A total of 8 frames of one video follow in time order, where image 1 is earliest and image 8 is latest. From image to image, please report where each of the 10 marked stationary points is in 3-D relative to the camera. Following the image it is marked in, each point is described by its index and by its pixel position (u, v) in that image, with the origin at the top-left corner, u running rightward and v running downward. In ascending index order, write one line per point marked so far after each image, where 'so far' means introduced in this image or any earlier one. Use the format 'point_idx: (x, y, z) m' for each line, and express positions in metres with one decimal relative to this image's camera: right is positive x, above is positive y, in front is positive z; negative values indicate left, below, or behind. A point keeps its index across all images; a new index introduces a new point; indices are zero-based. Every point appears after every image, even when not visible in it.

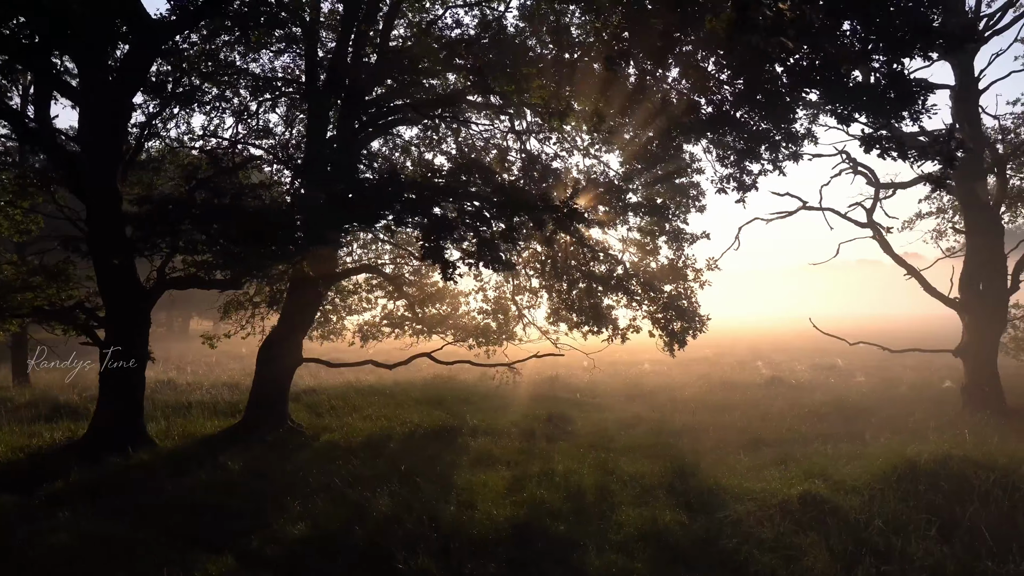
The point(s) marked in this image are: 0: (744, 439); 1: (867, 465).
0: (+2.9, -1.8, +9.3) m
1: (+3.3, -1.6, +6.9) m
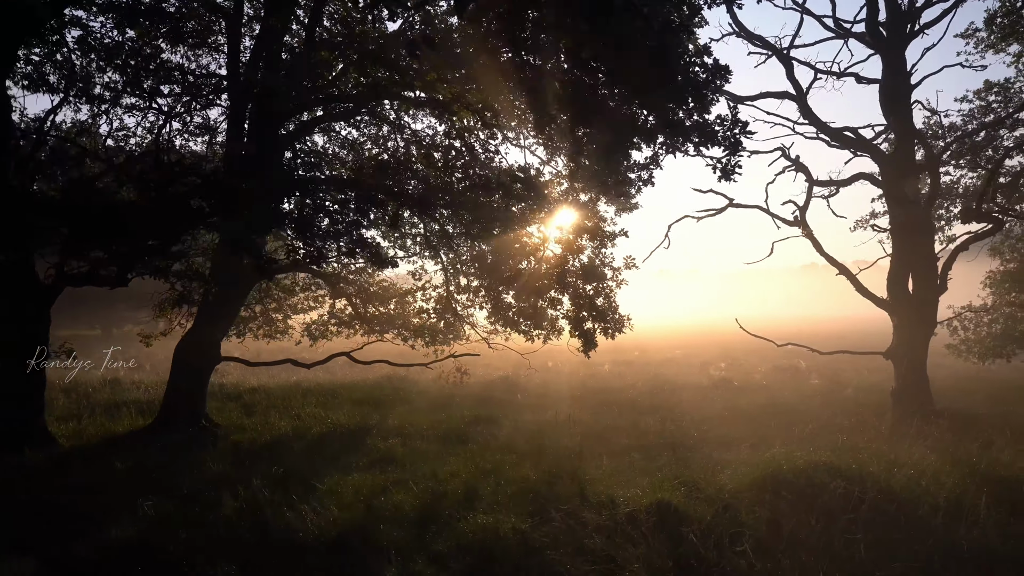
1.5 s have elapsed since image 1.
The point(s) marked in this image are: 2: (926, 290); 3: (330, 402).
0: (+1.6, -1.8, +9.1) m
1: (+2.0, -1.6, +6.6) m
2: (+5.8, 0.0, +10.6) m
3: (-3.4, -2.1, +14.3) m
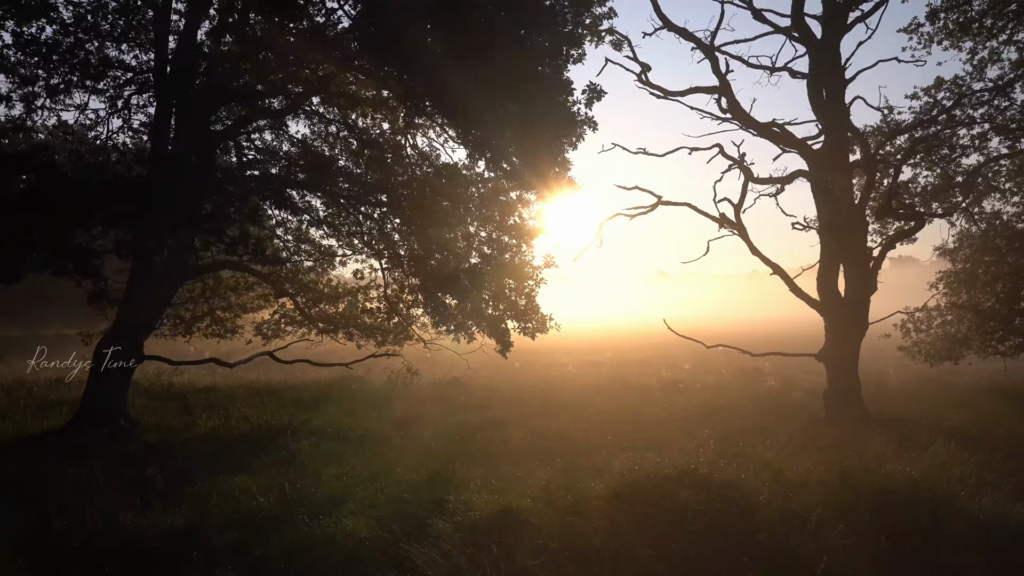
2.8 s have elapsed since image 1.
0: (+0.5, -1.8, +8.8) m
1: (+0.9, -1.5, +6.4) m
2: (+4.7, 0.0, +10.3) m
3: (-4.5, -2.1, +14.1) m
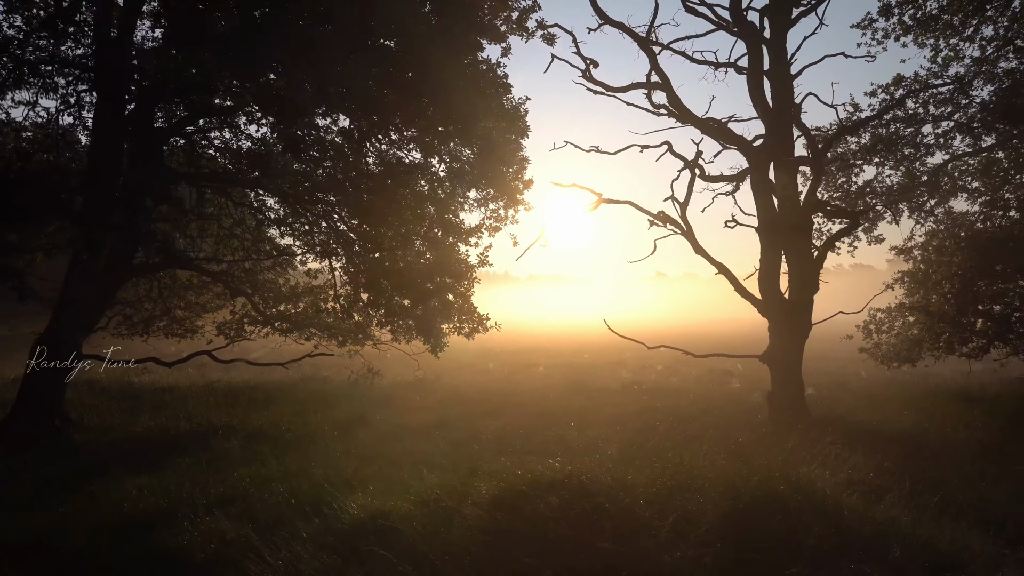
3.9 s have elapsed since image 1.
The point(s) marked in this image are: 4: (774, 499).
0: (-0.4, -1.8, +8.7) m
1: (0.0, -1.5, +6.2) m
2: (+3.9, 0.0, +10.1) m
3: (-5.3, -2.1, +13.9) m
4: (+1.8, -1.4, +5.0) m
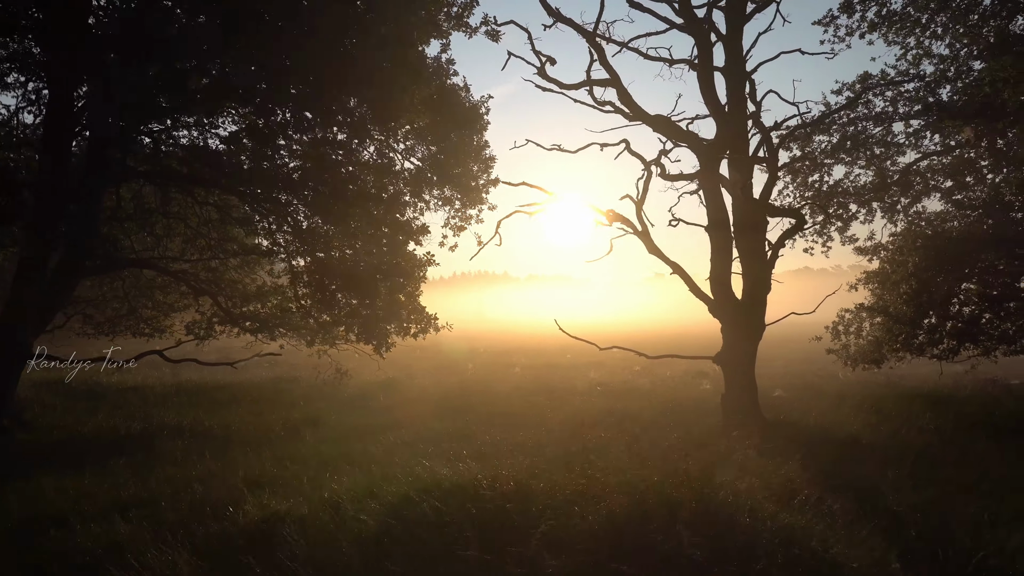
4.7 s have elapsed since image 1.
0: (-1.1, -1.8, +8.5) m
1: (-0.7, -1.5, +6.1) m
2: (+3.2, 0.0, +9.9) m
3: (-6.0, -2.1, +13.8) m
4: (+1.0, -1.4, +4.9) m
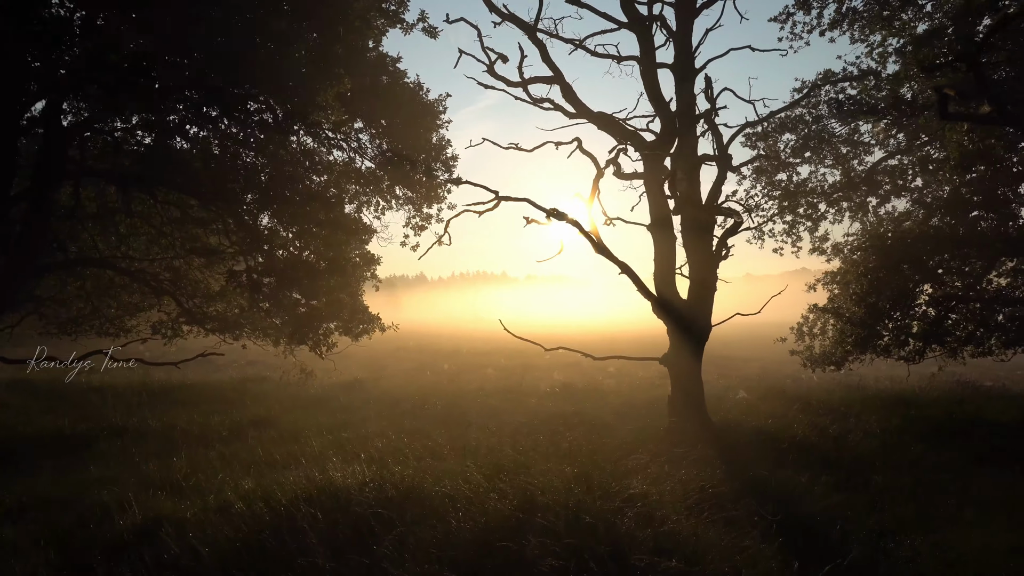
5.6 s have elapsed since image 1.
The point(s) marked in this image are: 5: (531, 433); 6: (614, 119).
0: (-1.8, -1.8, +8.4) m
1: (-1.5, -1.5, +6.0) m
2: (+2.4, 0.0, +9.8) m
3: (-6.7, -2.1, +13.8) m
4: (+0.2, -1.4, +4.7) m
5: (+0.2, -1.8, +9.2) m
6: (+1.3, +2.2, +9.9) m
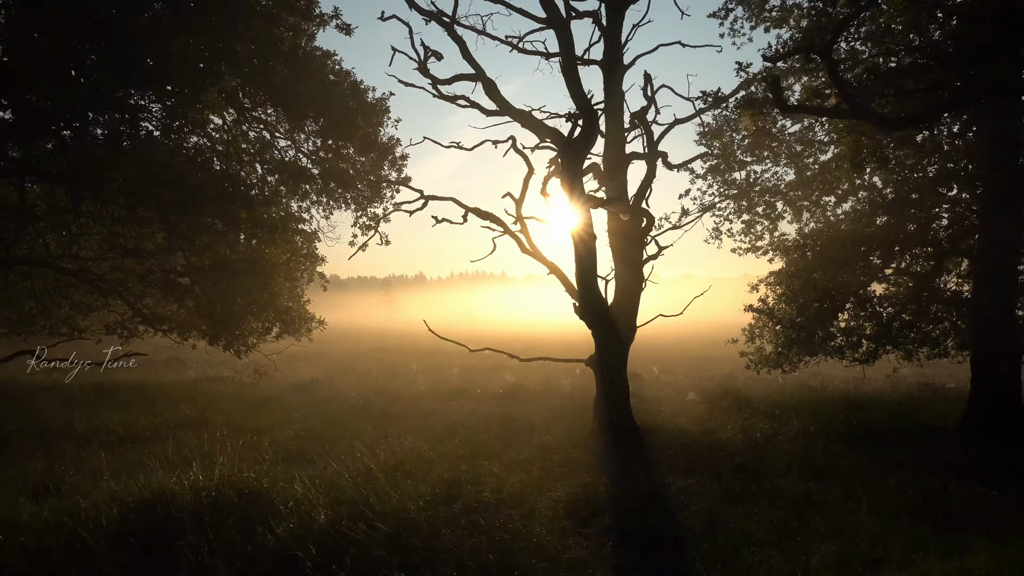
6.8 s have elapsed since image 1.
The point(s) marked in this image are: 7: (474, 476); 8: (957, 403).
0: (-2.9, -1.8, +8.3) m
1: (-2.6, -1.5, +5.8) m
2: (+1.4, 0.0, +9.6) m
3: (-7.7, -2.1, +13.7) m
4: (-0.8, -1.4, +4.6) m
5: (-0.8, -1.8, +9.0) m
6: (+0.3, +2.2, +9.7) m
7: (-0.4, -1.5, +6.2) m
8: (+7.6, -2.0, +13.0) m
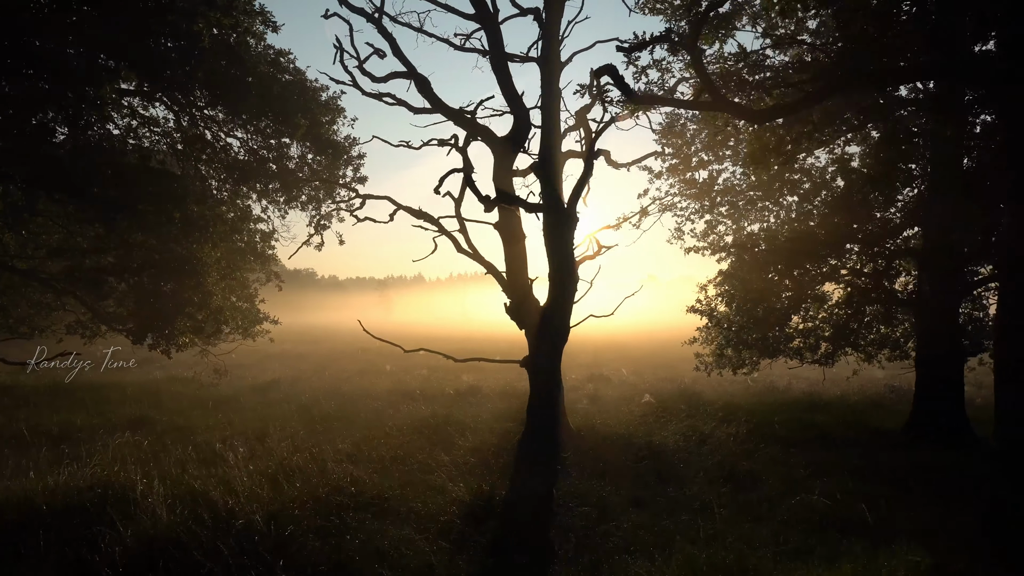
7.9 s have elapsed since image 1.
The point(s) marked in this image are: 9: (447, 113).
0: (-3.7, -1.8, +8.2) m
1: (-3.5, -1.5, +5.7) m
2: (+0.5, 0.0, +9.5) m
3: (-8.5, -2.1, +13.6) m
4: (-1.7, -1.4, +4.5) m
5: (-1.6, -1.8, +8.9) m
6: (-0.6, +2.2, +9.6) m
7: (-1.3, -1.5, +6.1) m
8: (+6.8, -2.0, +12.8) m
9: (-0.9, +2.2, +9.7) m
